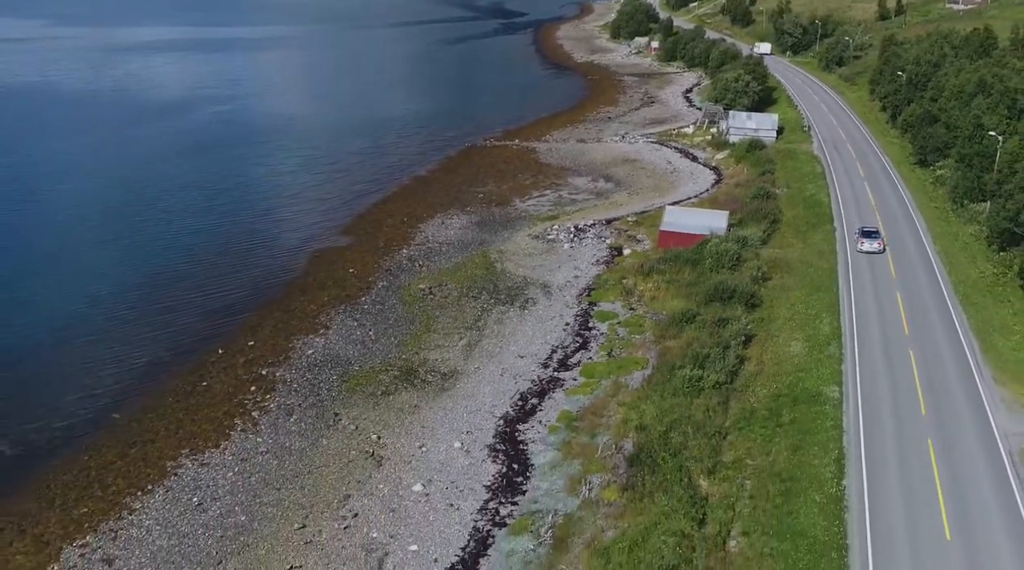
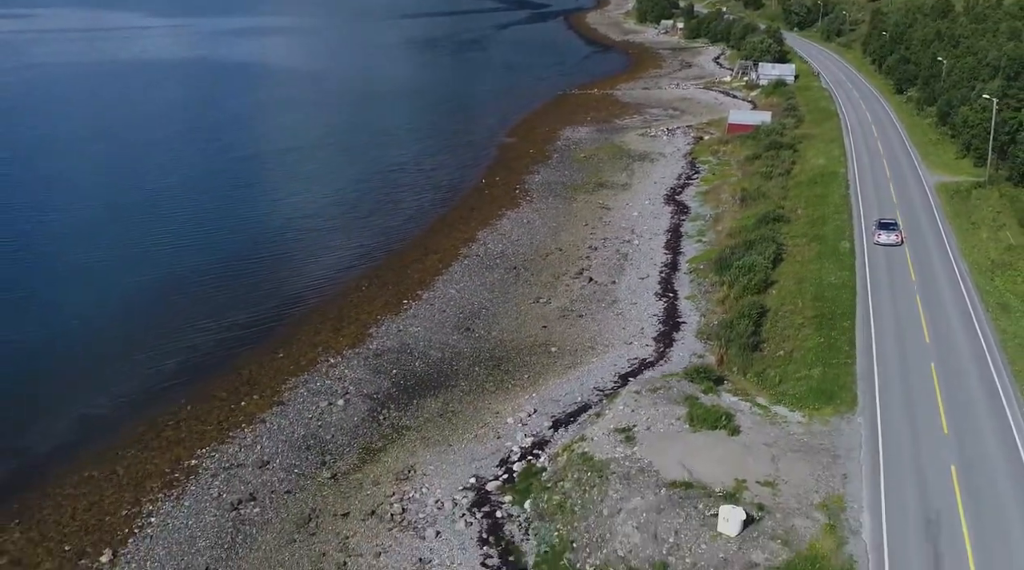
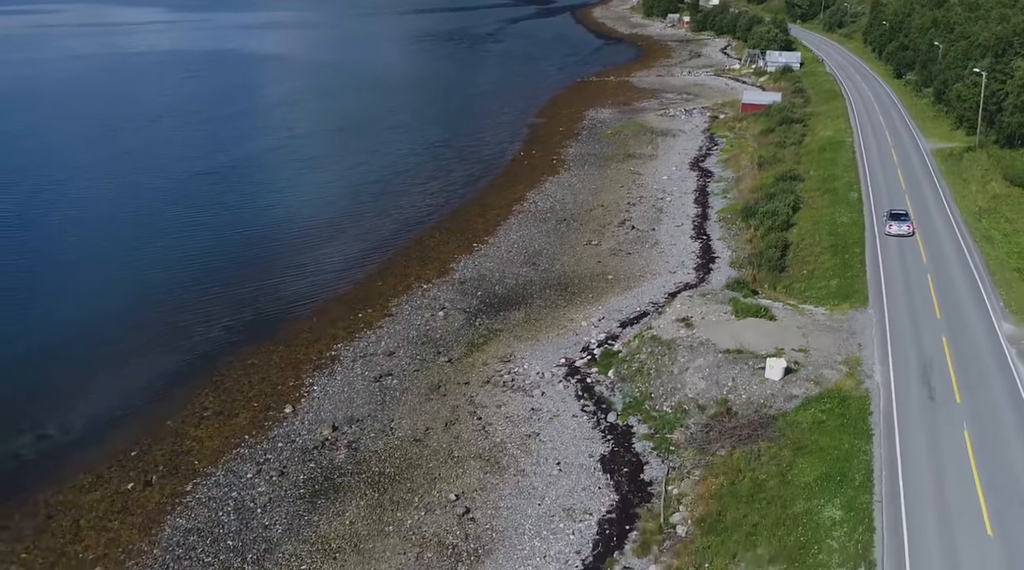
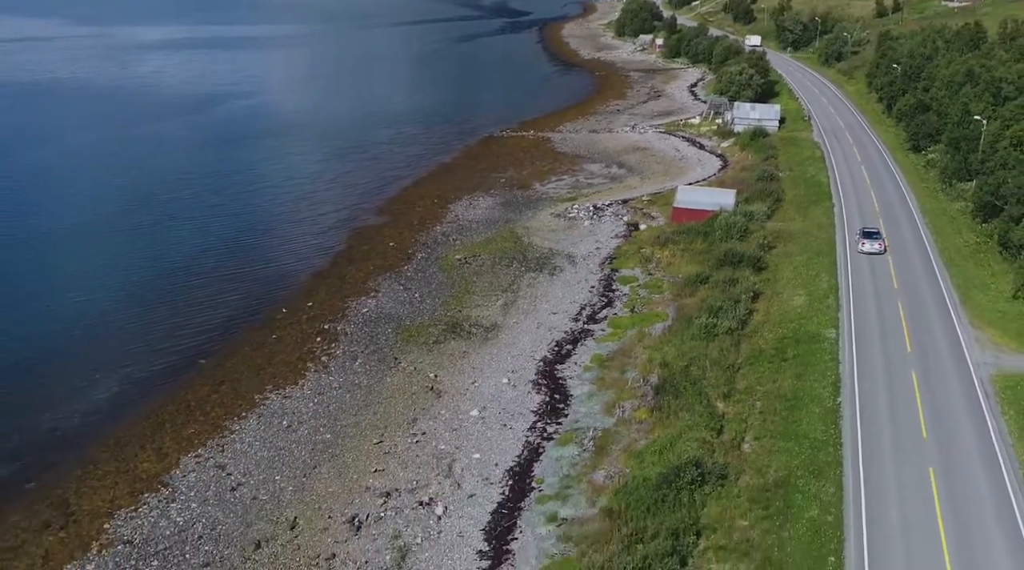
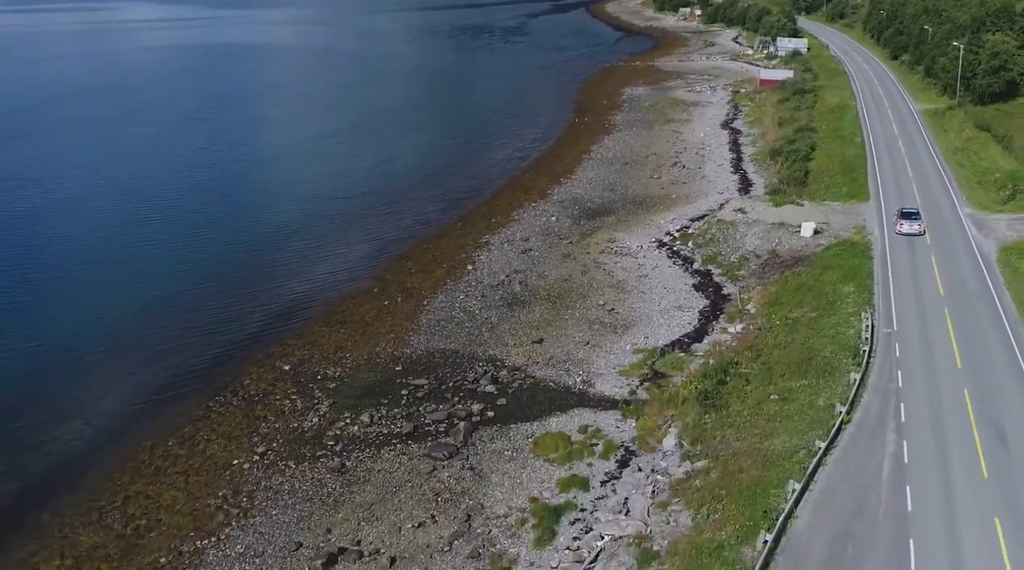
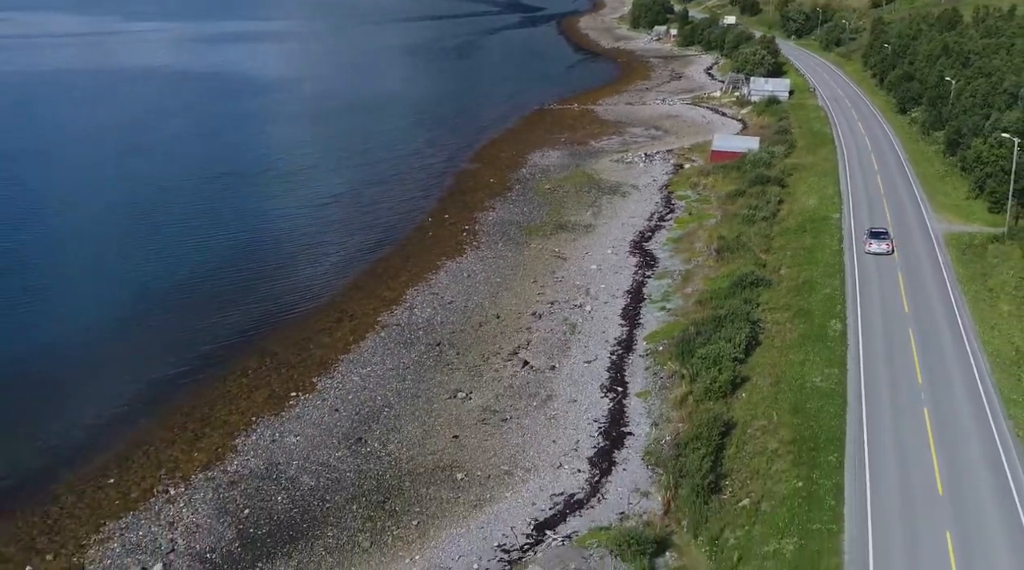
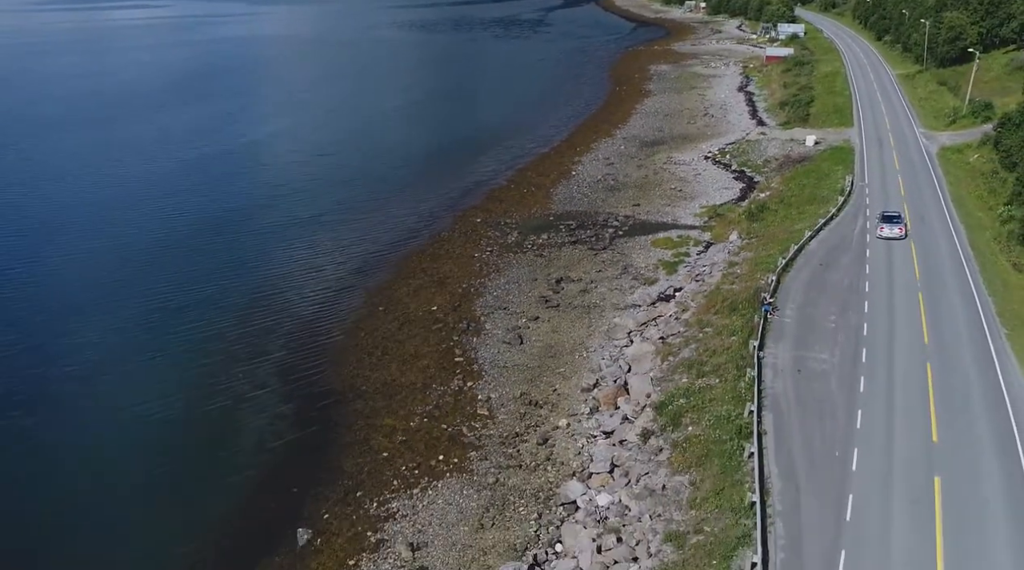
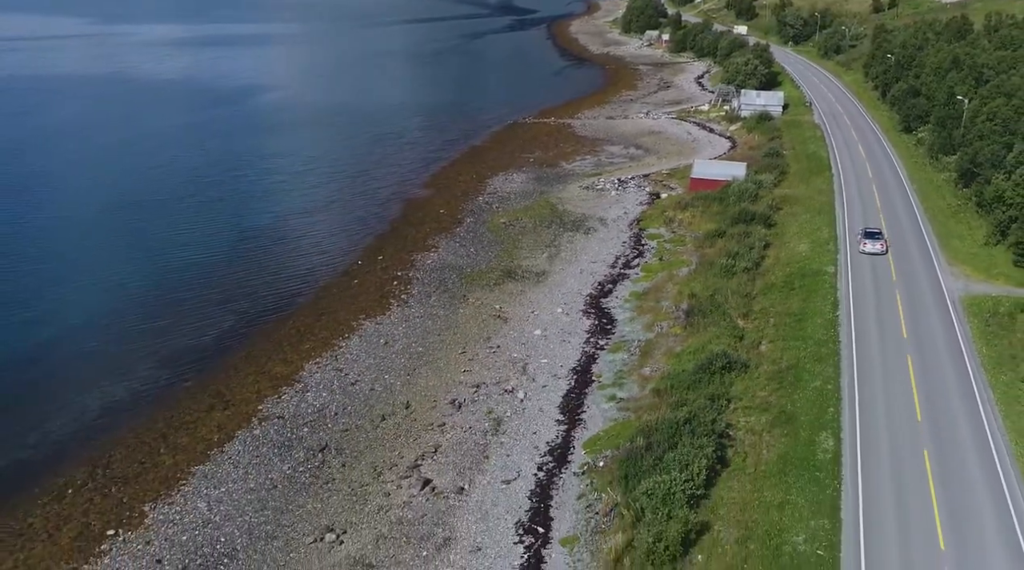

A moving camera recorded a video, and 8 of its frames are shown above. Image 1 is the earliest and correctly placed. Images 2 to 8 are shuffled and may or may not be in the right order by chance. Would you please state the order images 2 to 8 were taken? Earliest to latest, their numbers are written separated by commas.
4, 8, 6, 2, 3, 5, 7
